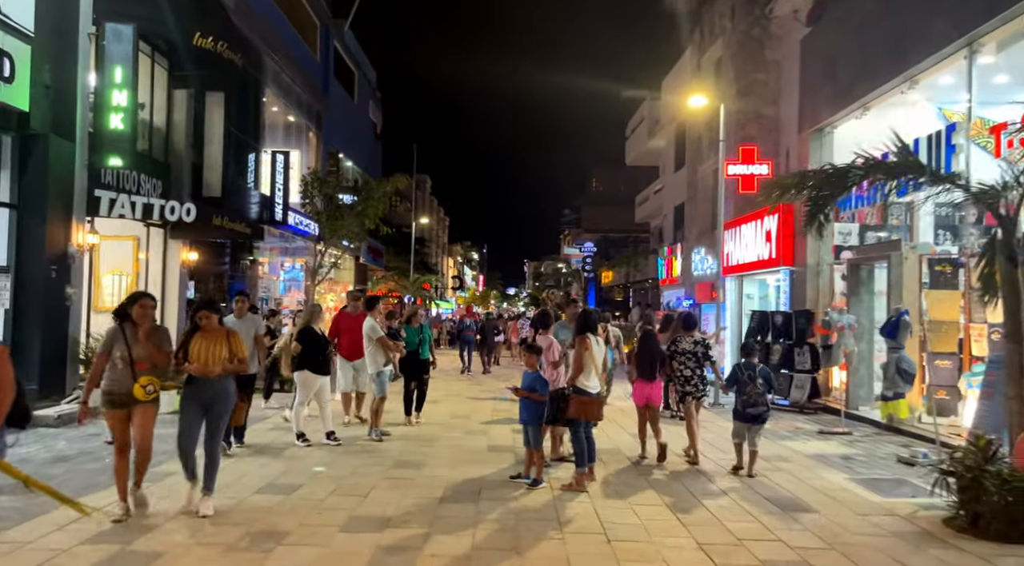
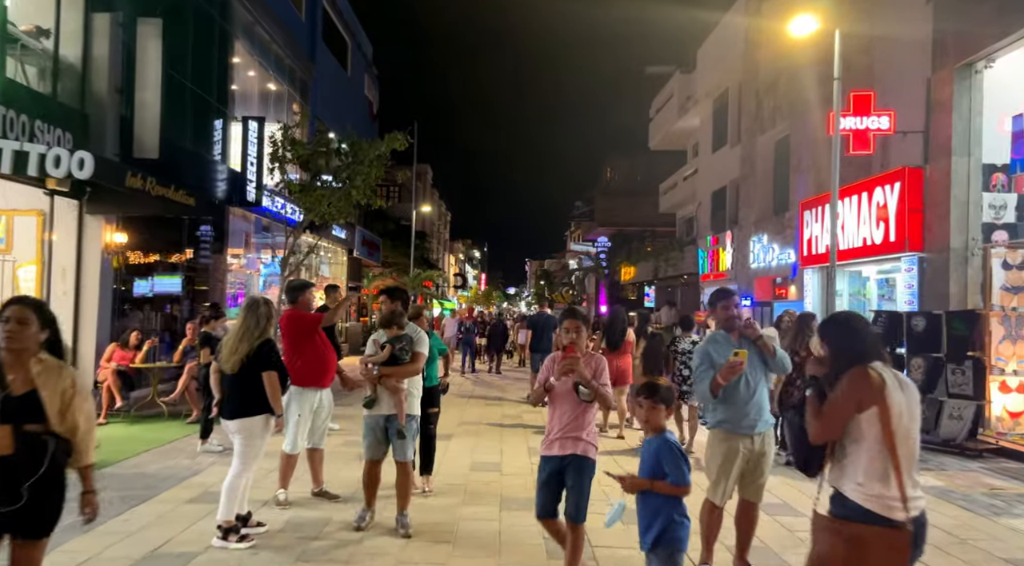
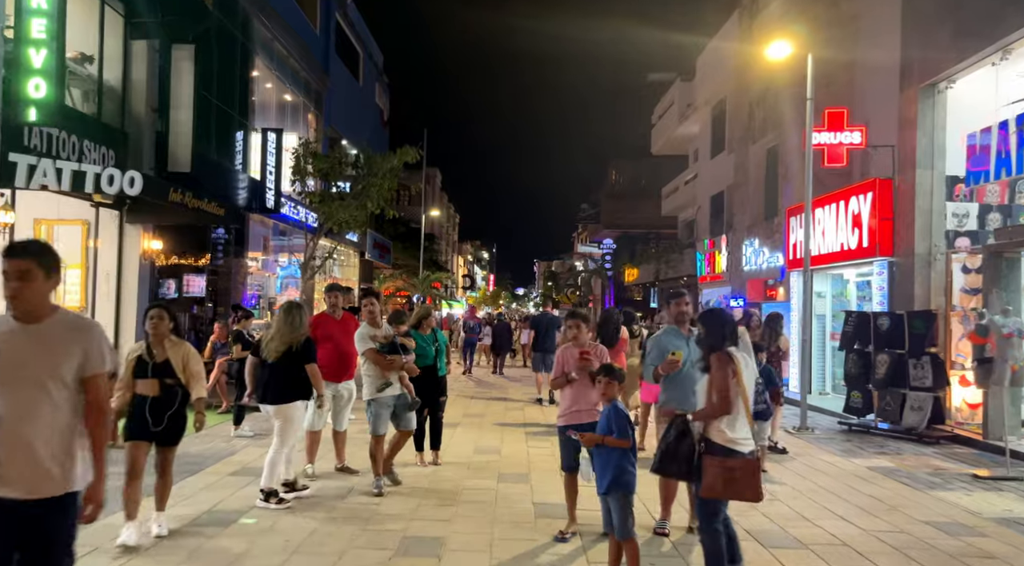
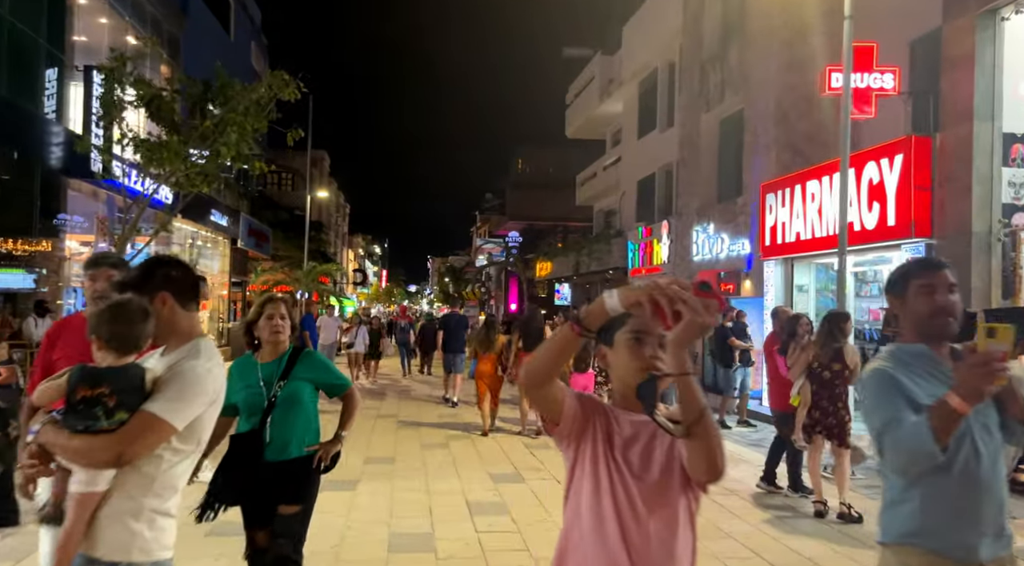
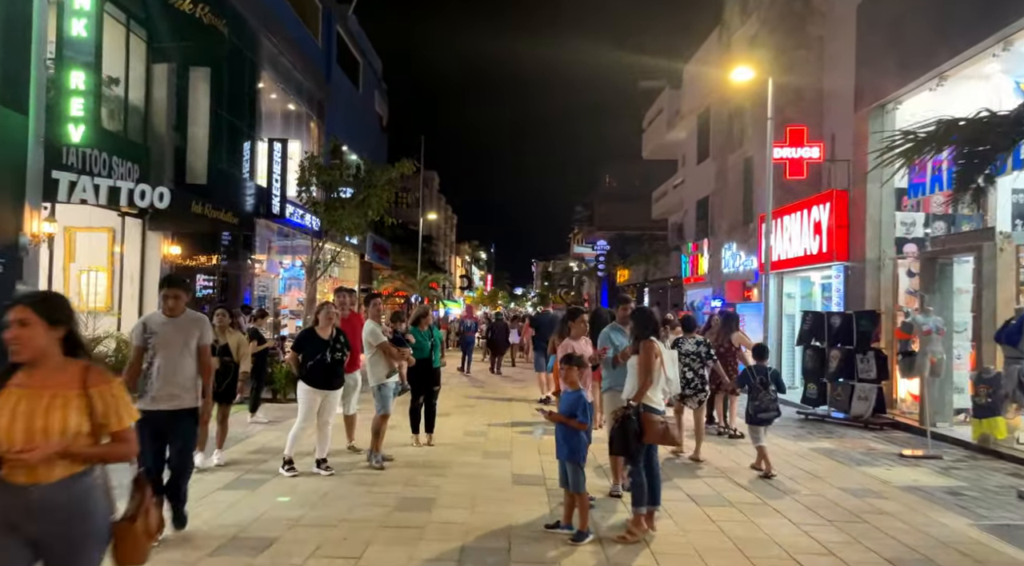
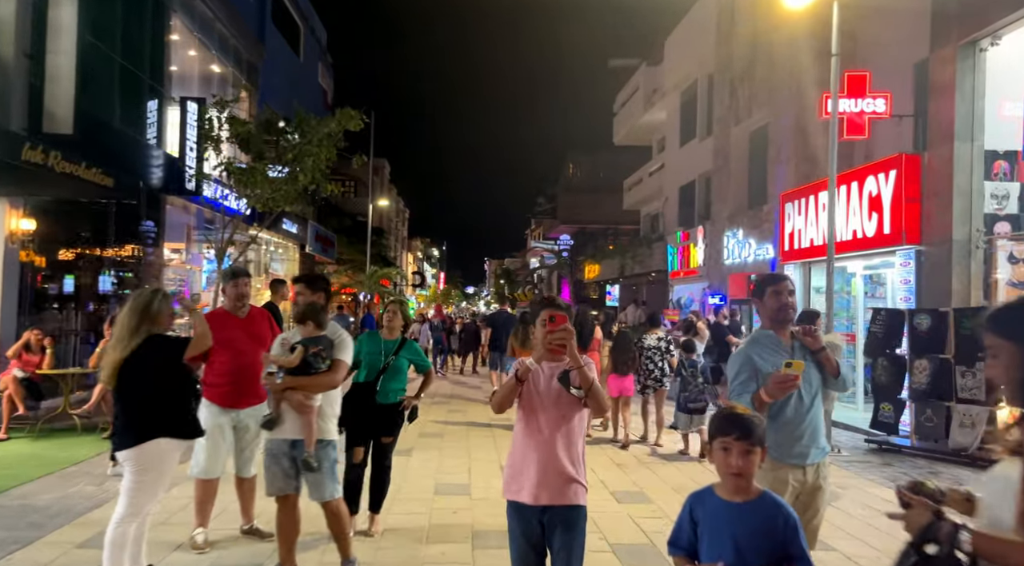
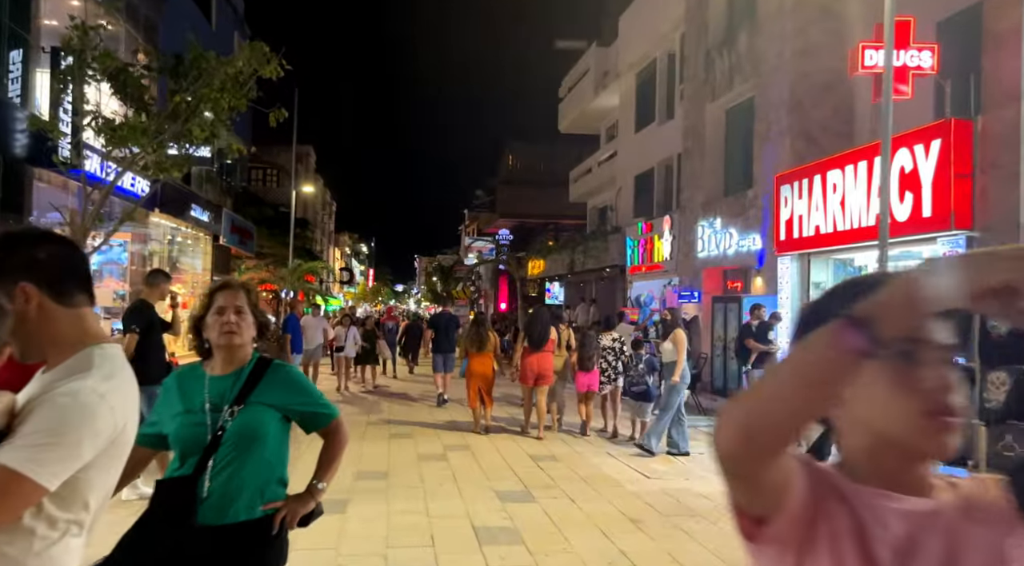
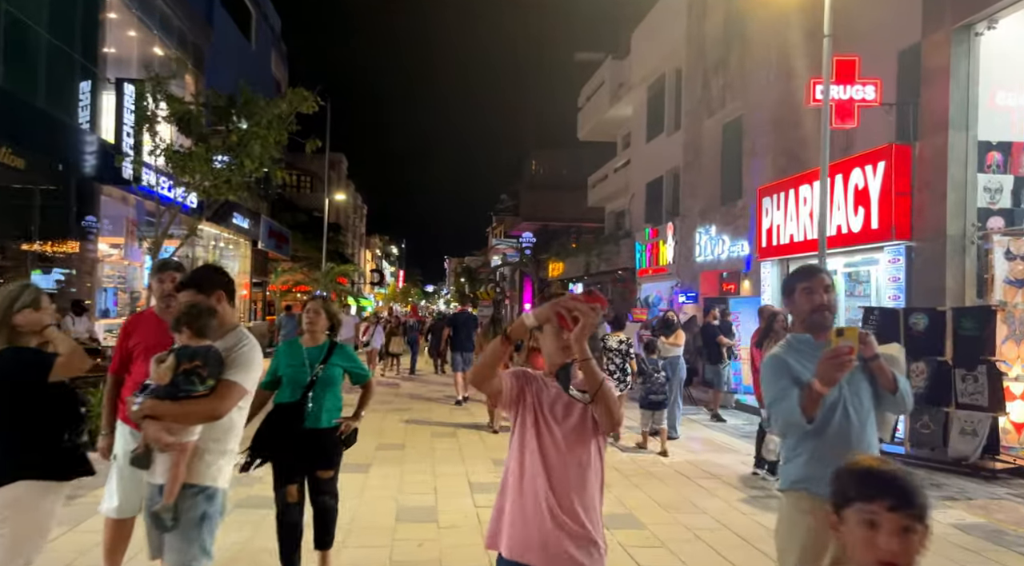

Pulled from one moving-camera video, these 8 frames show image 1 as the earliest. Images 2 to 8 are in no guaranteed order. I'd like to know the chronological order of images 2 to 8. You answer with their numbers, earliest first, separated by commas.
5, 3, 2, 6, 8, 4, 7
